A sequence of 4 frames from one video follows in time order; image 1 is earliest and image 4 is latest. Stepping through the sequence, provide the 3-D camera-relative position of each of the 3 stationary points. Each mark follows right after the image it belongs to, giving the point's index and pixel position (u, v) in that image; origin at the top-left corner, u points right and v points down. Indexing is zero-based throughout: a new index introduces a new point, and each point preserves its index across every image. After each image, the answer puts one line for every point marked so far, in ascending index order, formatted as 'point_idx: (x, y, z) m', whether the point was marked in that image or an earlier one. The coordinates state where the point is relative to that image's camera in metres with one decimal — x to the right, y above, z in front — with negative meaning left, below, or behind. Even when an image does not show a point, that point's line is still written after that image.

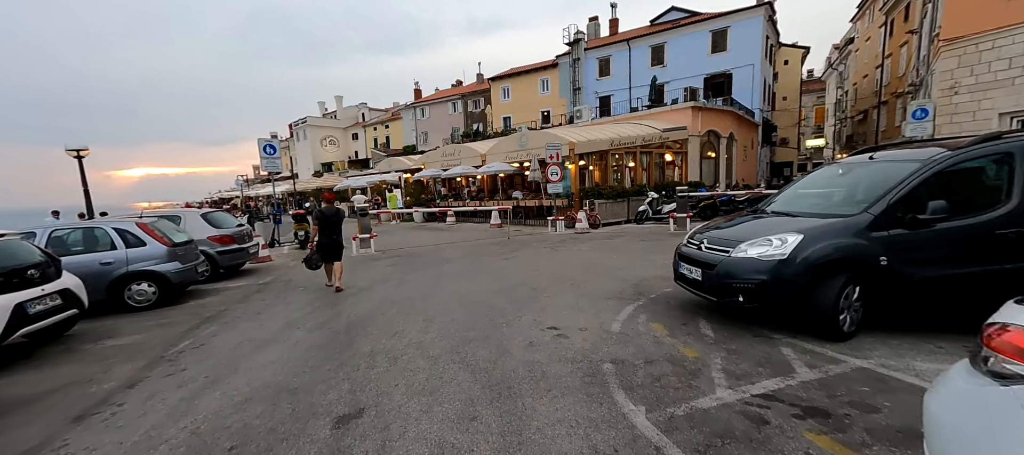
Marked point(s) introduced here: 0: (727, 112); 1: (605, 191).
0: (+9.1, +4.9, +17.3) m
1: (+3.0, +1.2, +13.3) m
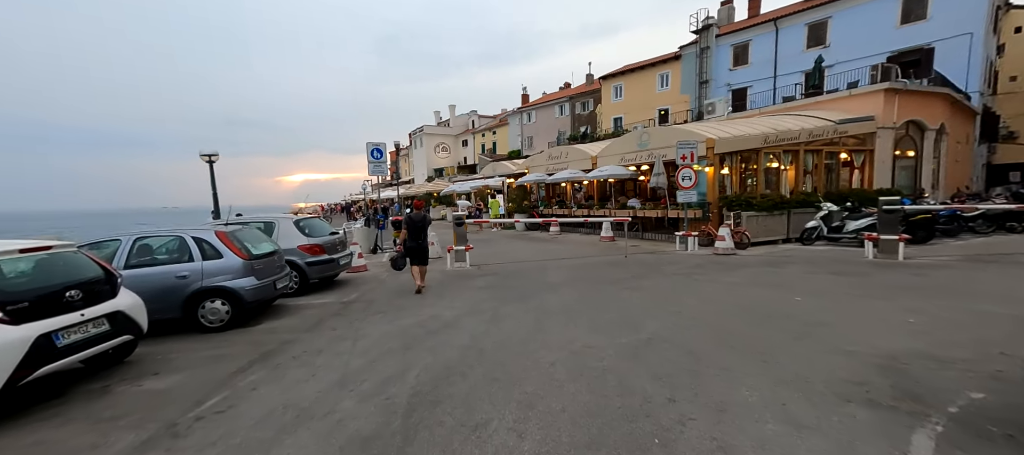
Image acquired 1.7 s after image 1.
0: (+13.2, +4.1, +12.7) m
1: (+6.1, +0.7, +10.3) m
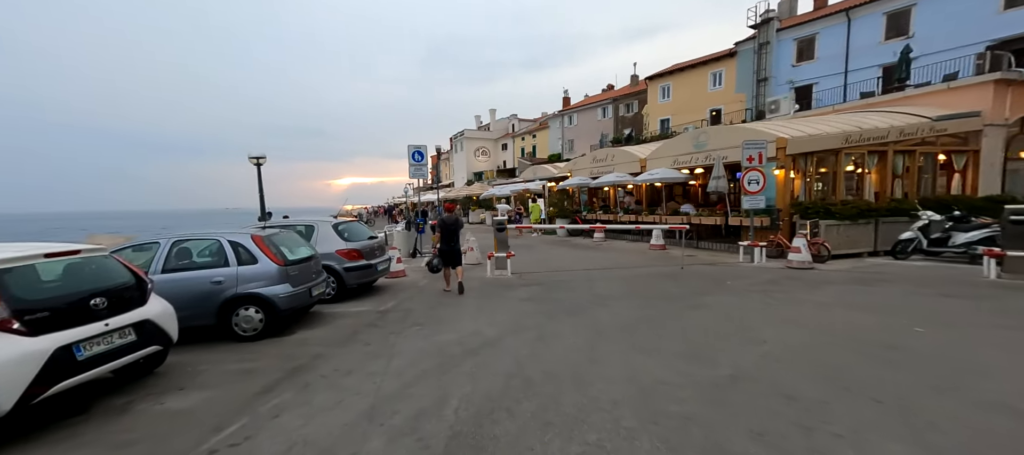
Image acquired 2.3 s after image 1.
0: (+14.5, +3.8, +10.9) m
1: (+7.2, +0.4, +9.0) m
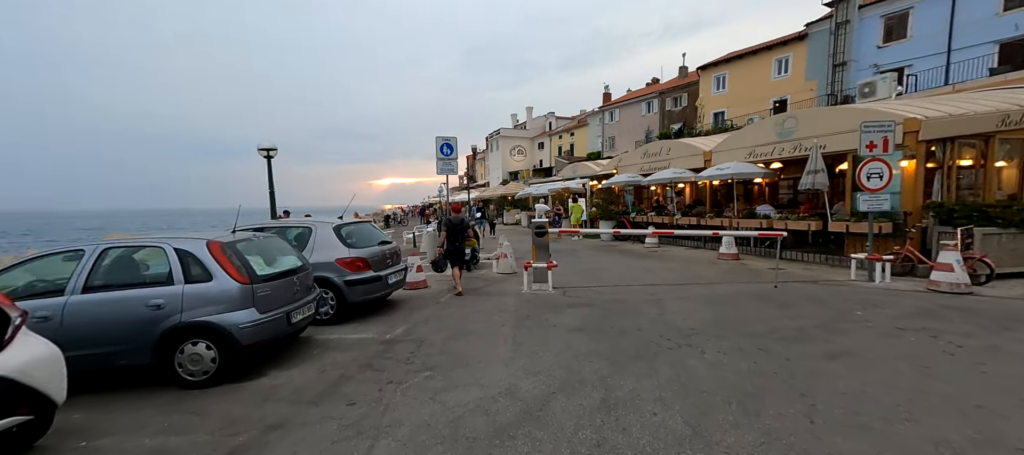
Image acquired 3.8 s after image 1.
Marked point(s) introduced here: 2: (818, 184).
0: (+15.4, +3.5, +7.8) m
1: (+7.9, +0.3, +6.6) m
2: (+6.8, +1.0, +9.0) m
